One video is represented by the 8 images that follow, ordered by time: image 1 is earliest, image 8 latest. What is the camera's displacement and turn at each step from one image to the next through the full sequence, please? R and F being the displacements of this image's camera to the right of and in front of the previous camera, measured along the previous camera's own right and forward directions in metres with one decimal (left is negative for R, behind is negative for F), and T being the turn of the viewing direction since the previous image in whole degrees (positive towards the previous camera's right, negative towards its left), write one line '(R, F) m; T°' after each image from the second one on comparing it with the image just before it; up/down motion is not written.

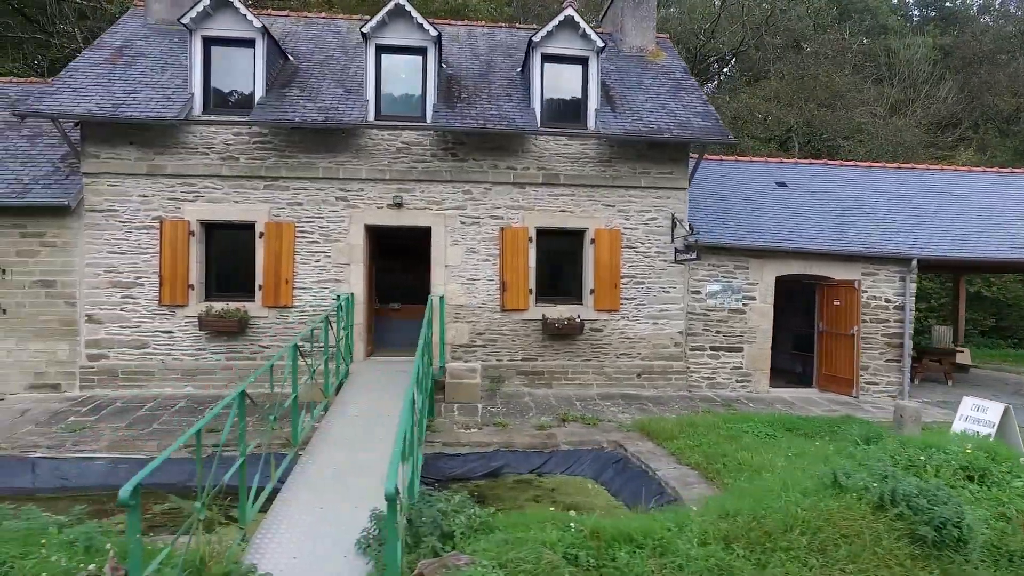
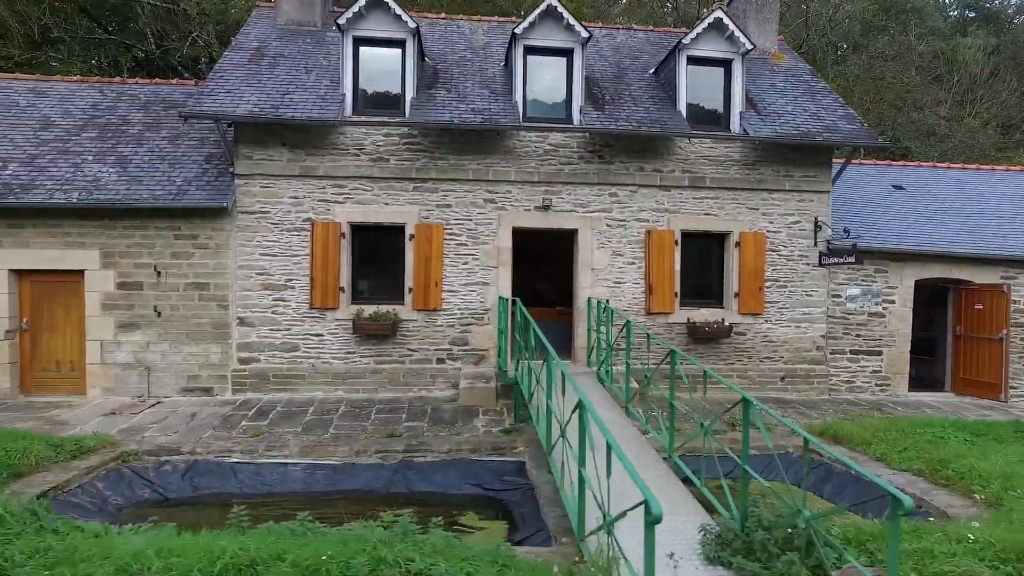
(-1.9, 0.0) m; 0°
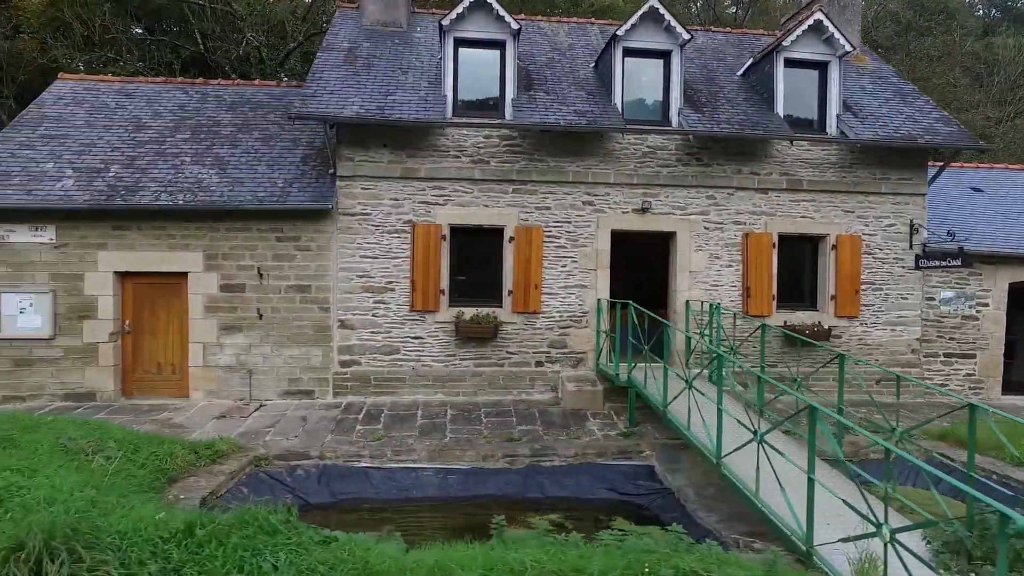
(-1.3, 0.0) m; 0°
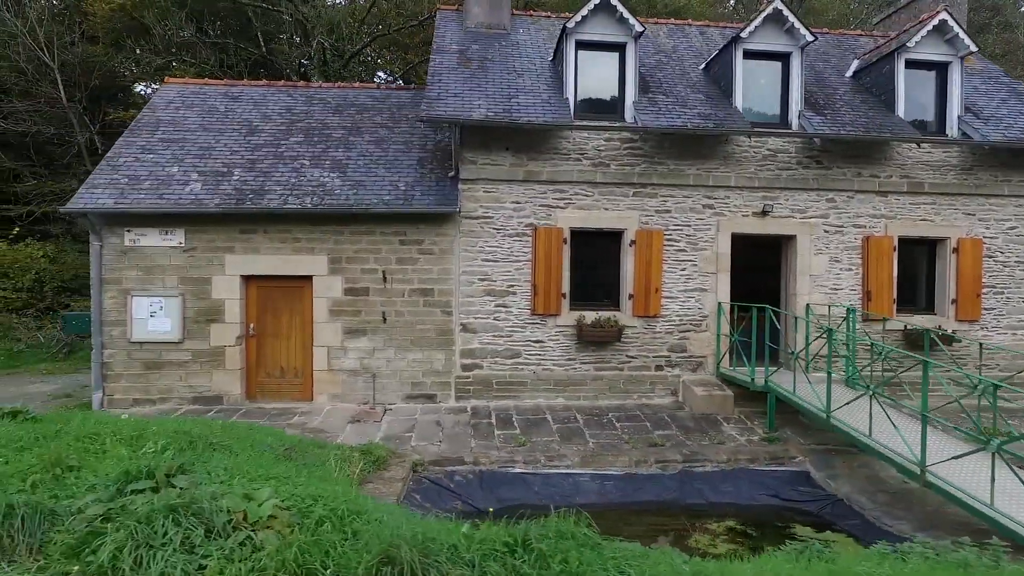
(-1.4, 0.0) m; -1°
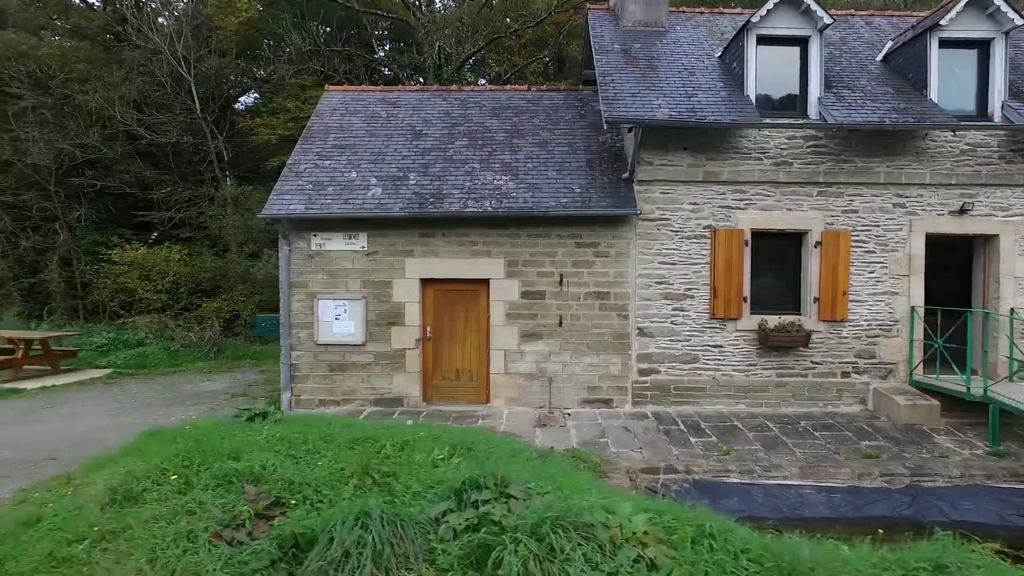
(-1.4, 0.0) m; -5°
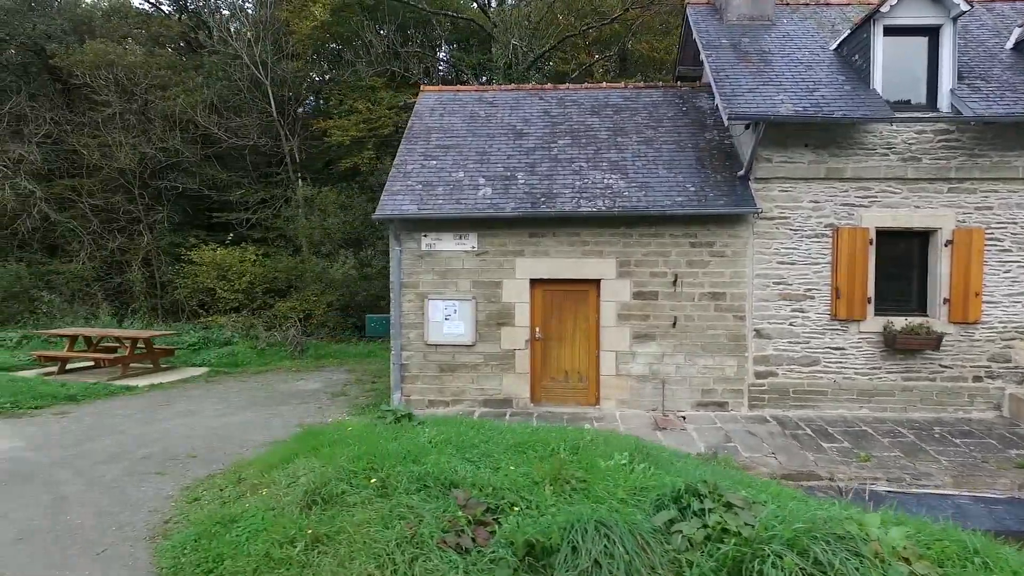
(-0.9, +0.1) m; -3°
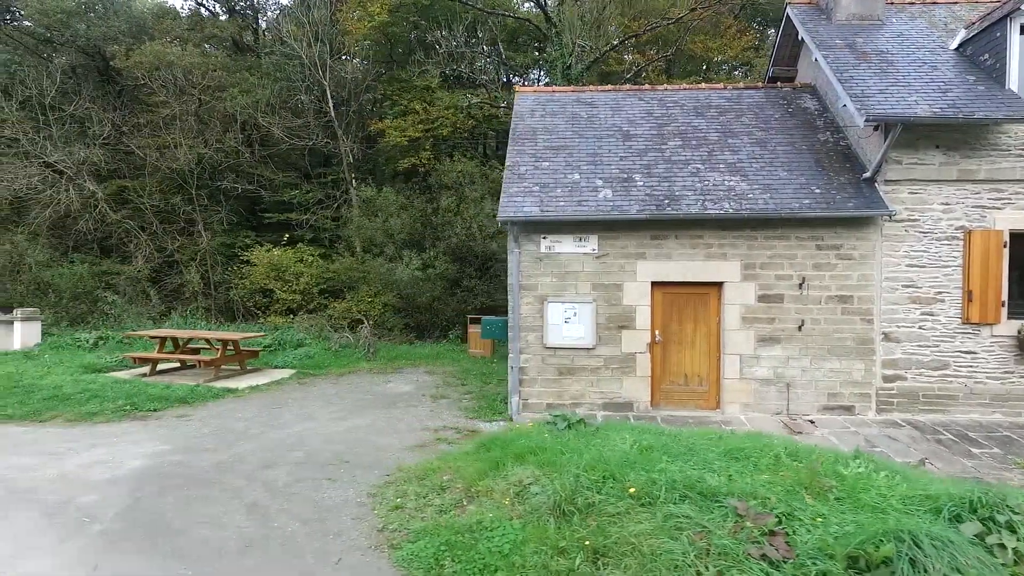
(-1.4, 0.0) m; 0°
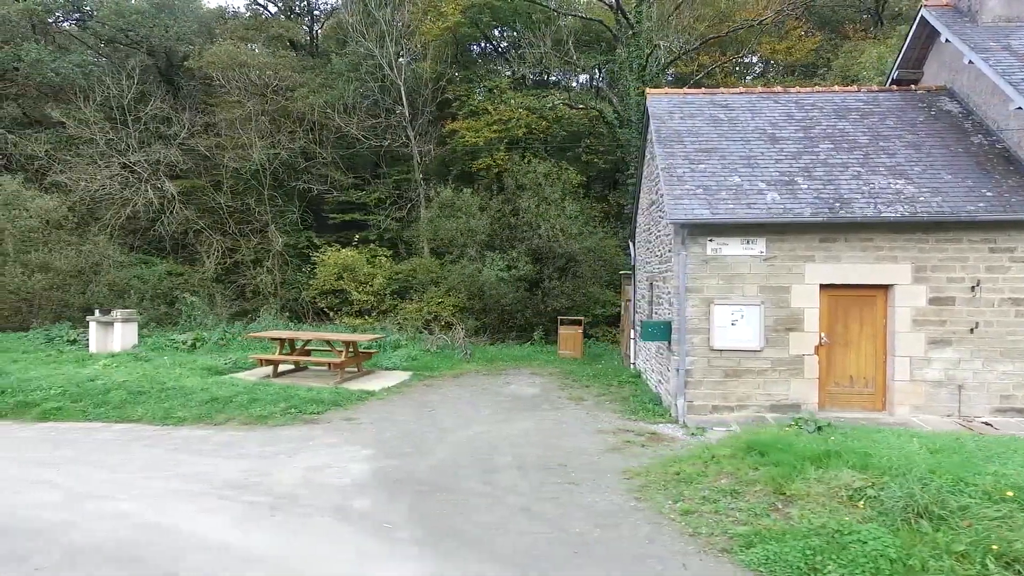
(-2.1, 0.0) m; 0°
